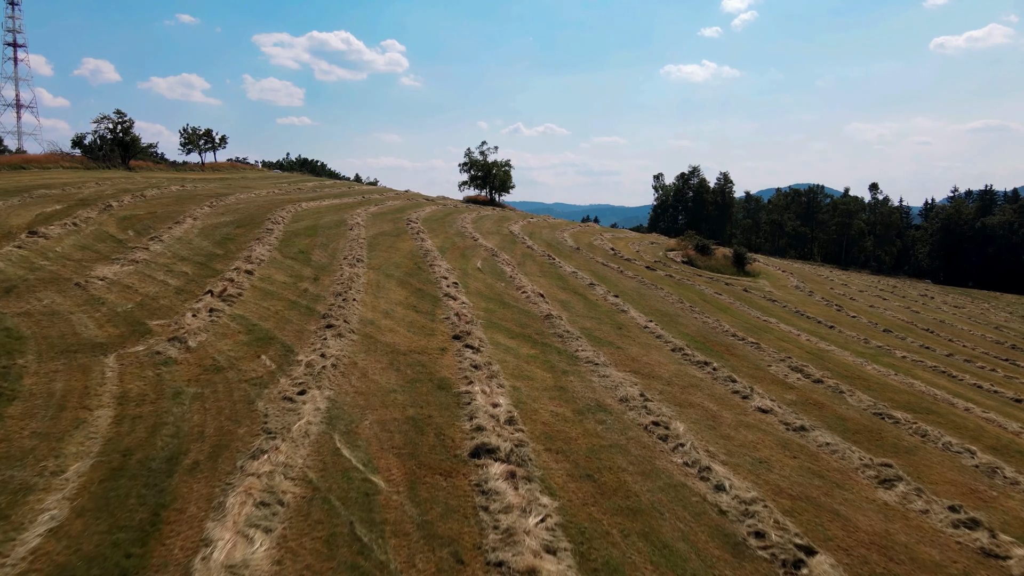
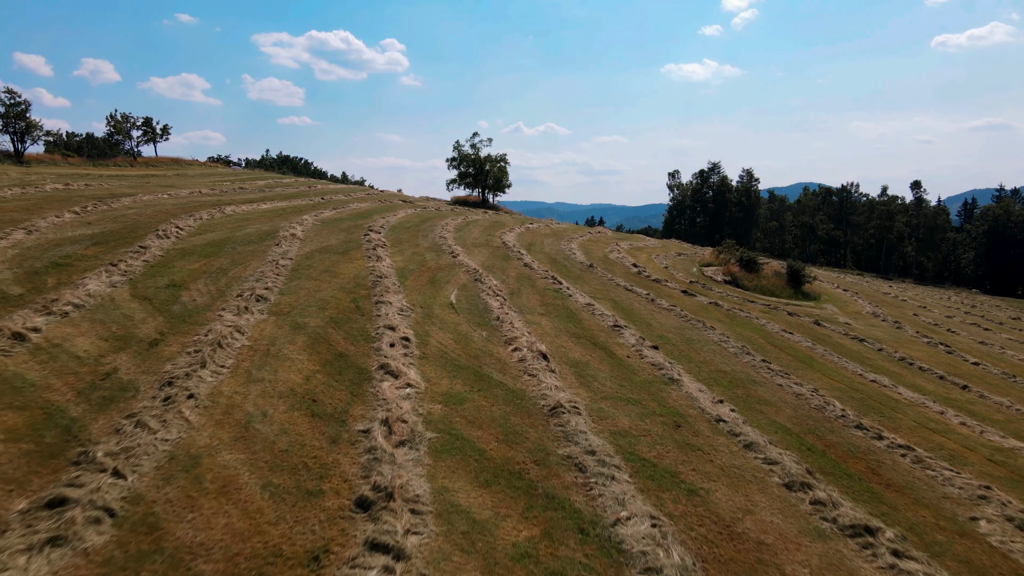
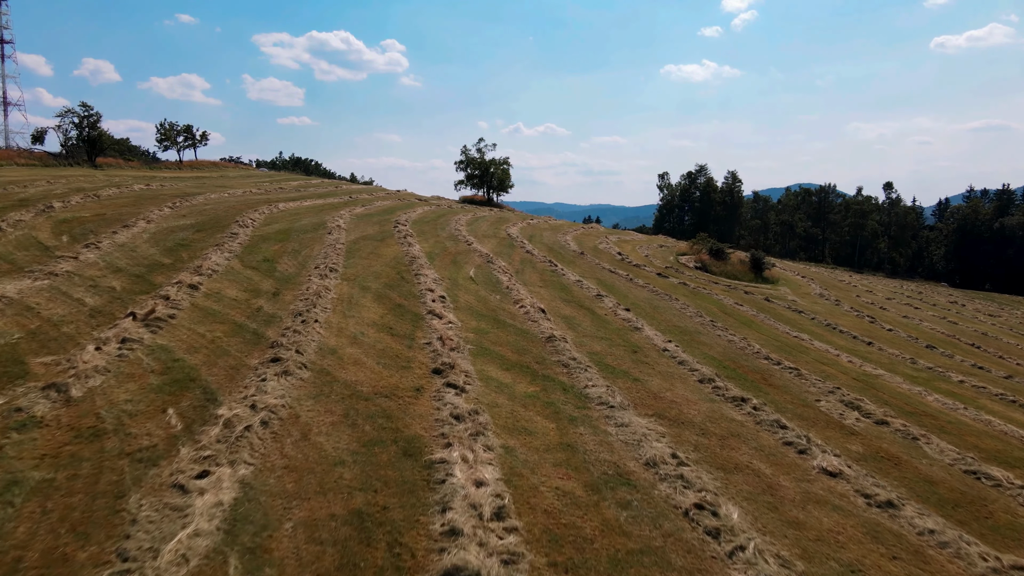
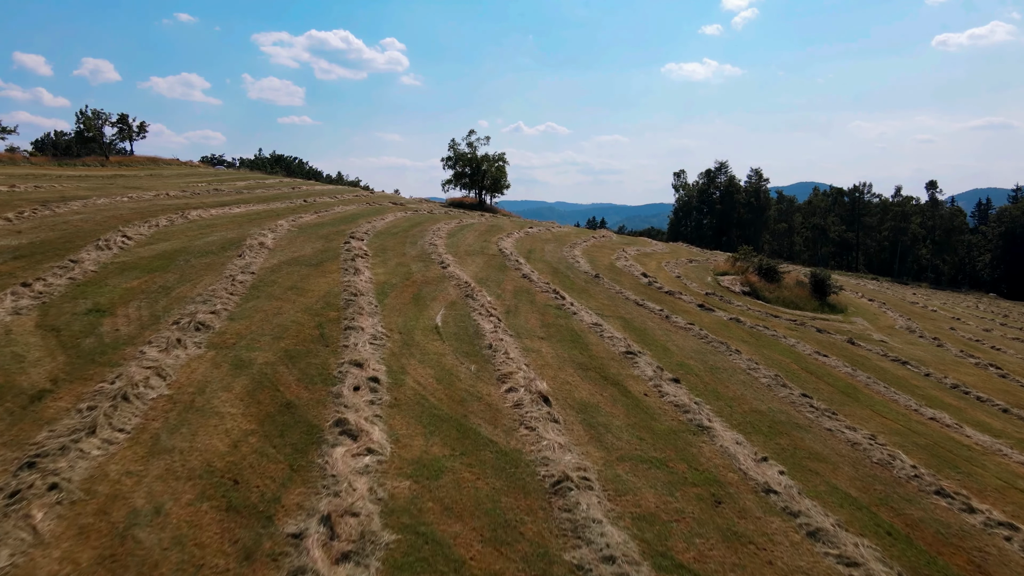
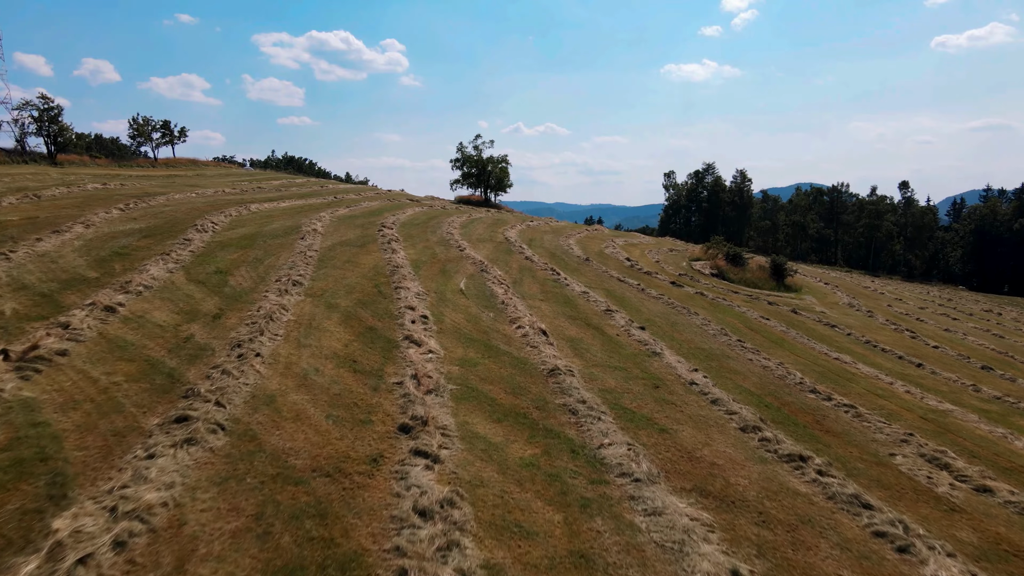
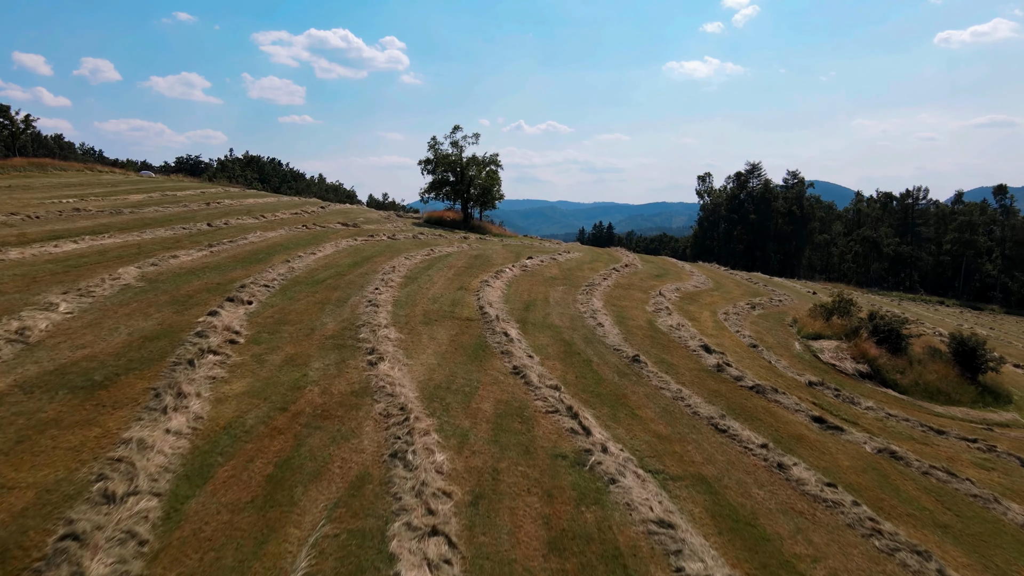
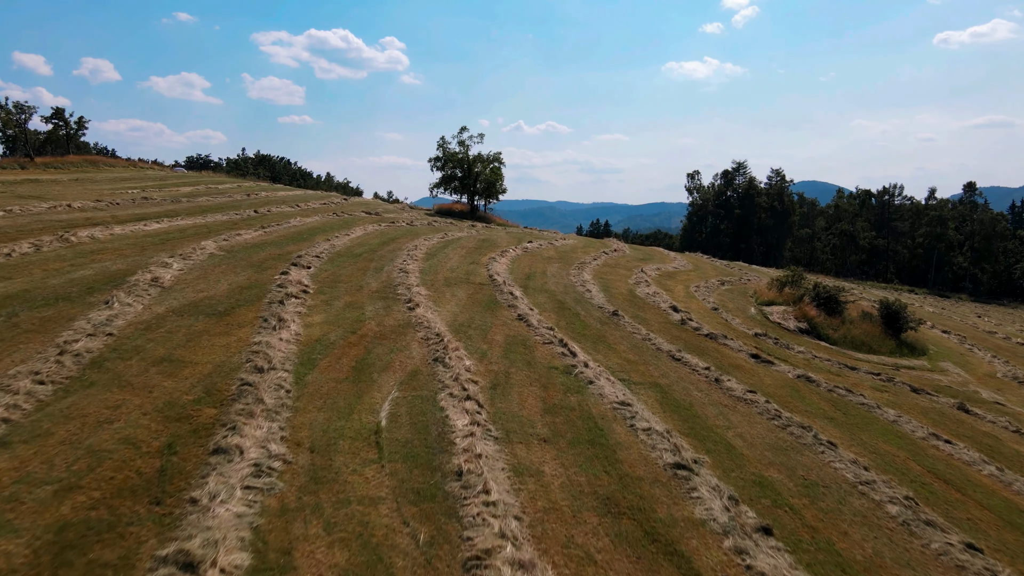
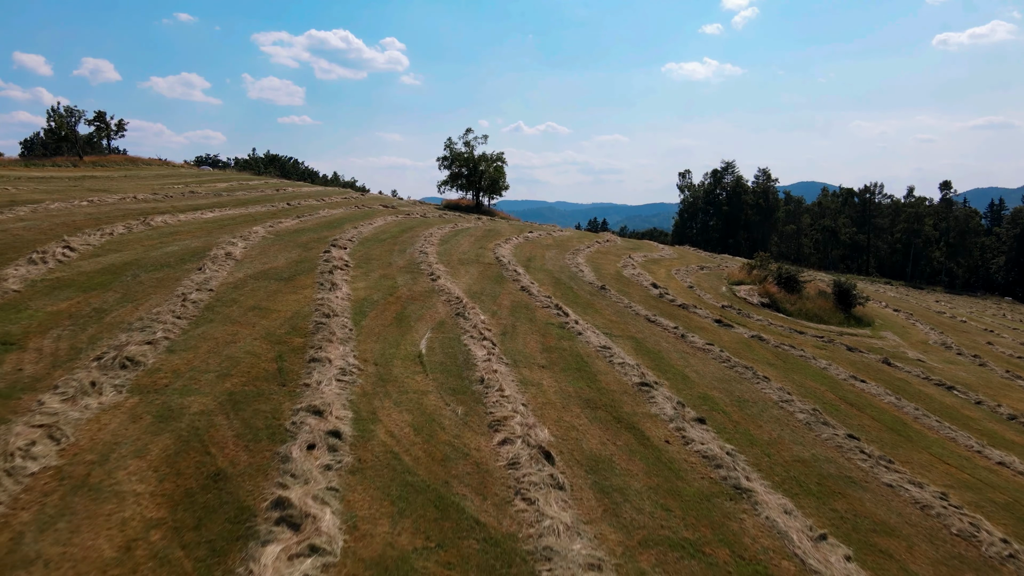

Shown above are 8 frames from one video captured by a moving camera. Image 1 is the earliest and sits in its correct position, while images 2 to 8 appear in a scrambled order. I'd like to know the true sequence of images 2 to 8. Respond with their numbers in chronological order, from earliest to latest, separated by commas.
3, 5, 2, 4, 8, 7, 6
